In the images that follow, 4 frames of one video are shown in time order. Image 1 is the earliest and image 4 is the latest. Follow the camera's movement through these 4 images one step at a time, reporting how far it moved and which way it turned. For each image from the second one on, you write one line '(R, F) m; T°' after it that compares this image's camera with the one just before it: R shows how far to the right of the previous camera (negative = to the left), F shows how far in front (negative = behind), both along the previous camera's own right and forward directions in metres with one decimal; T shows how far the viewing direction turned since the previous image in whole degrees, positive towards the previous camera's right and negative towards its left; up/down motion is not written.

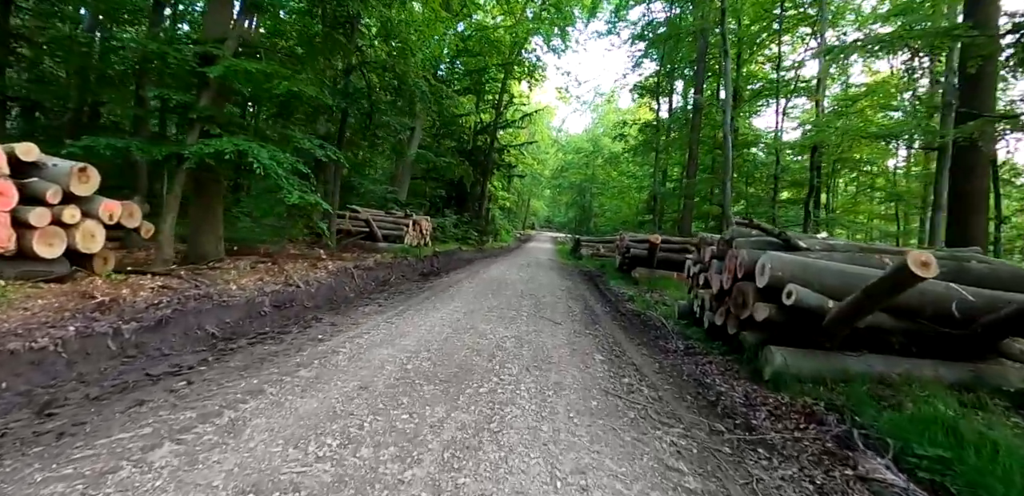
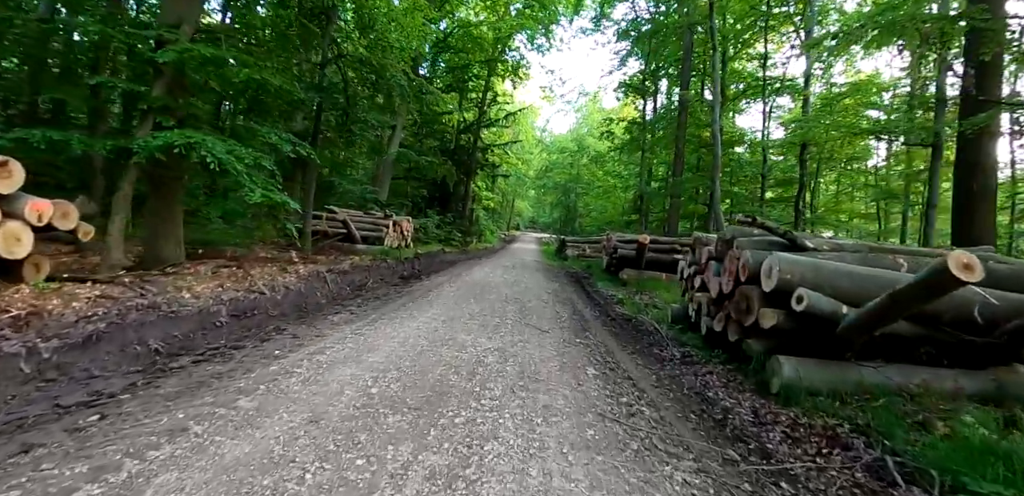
(0.0, +0.4) m; +2°
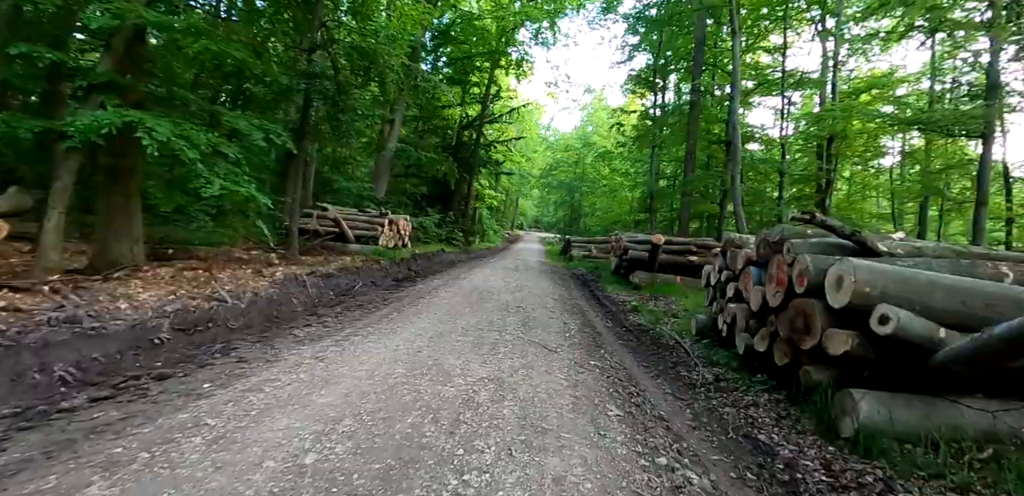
(0.0, +0.7) m; 0°
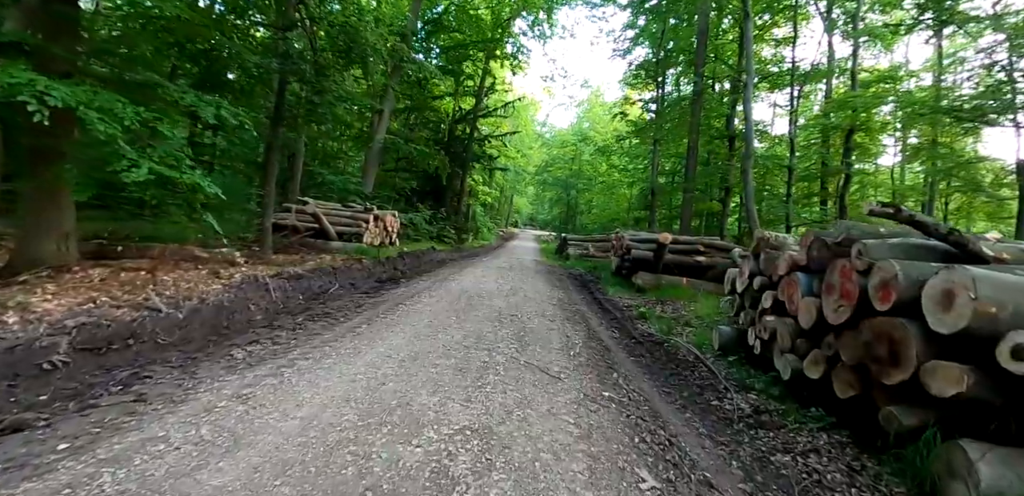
(0.0, +0.8) m; +1°
